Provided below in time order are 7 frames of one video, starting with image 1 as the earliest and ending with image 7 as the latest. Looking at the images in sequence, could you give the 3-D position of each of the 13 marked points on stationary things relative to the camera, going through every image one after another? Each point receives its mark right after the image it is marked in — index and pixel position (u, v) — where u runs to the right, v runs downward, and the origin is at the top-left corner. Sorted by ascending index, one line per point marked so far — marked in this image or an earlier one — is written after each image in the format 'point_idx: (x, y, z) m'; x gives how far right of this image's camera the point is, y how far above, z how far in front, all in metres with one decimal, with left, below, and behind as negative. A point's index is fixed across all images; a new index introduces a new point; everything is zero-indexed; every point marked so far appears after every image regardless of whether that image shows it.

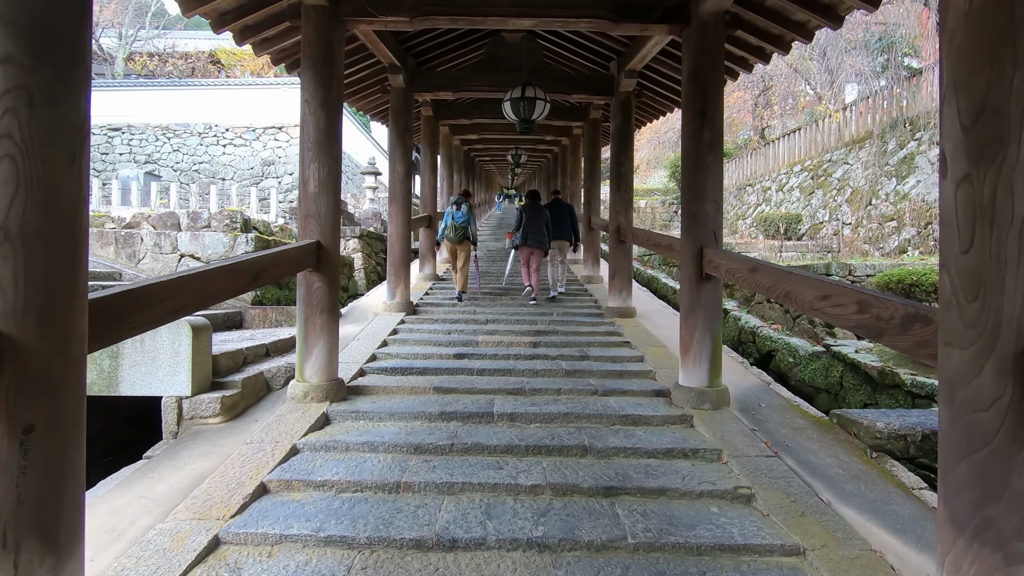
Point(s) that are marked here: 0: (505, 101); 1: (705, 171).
0: (-0.1, +1.7, +5.0) m
1: (+1.2, +0.7, +3.3) m
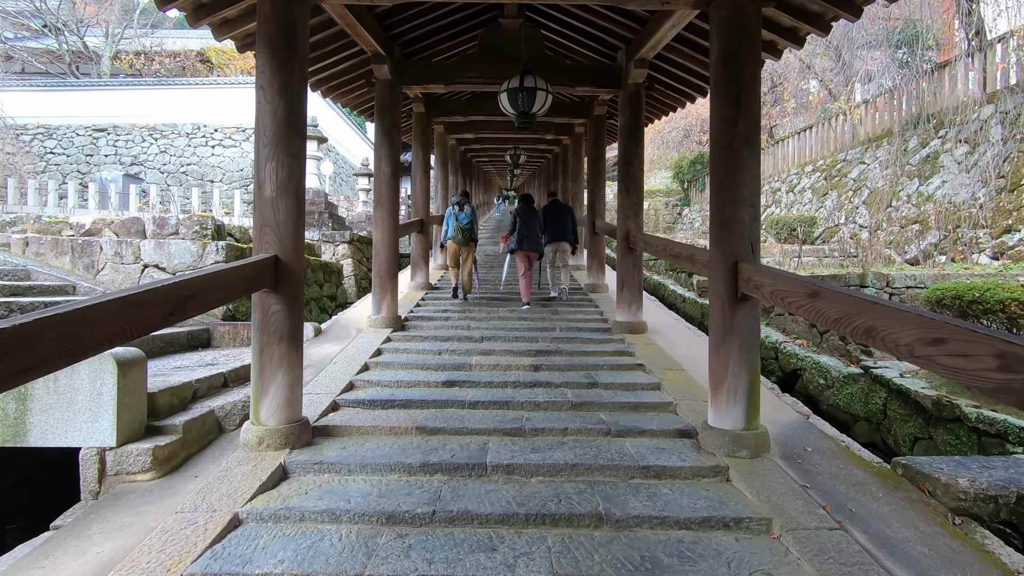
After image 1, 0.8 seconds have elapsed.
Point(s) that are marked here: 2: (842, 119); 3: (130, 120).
0: (-0.1, +1.6, +4.4) m
1: (+1.2, +0.6, +2.8) m
2: (+6.8, +3.5, +11.1) m
3: (-10.9, +4.8, +15.5) m
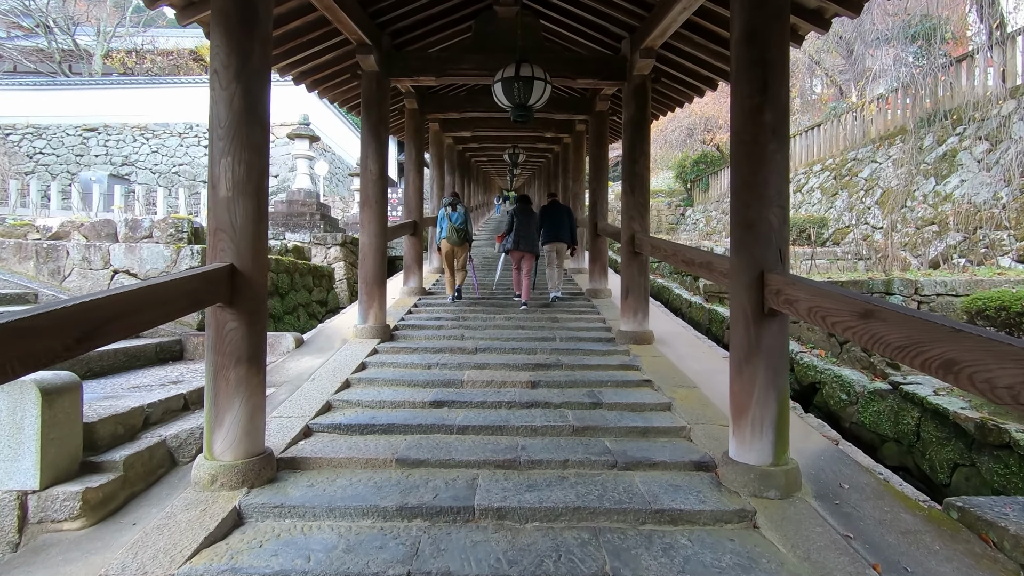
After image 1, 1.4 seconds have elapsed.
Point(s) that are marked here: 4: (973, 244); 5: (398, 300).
0: (-0.1, +1.5, +4.0) m
1: (+1.1, +0.5, +2.4) m
2: (+6.7, +3.4, +10.7) m
3: (-10.9, +4.7, +15.1) m
4: (+6.2, +0.6, +7.3) m
5: (-1.4, -0.2, +6.7) m
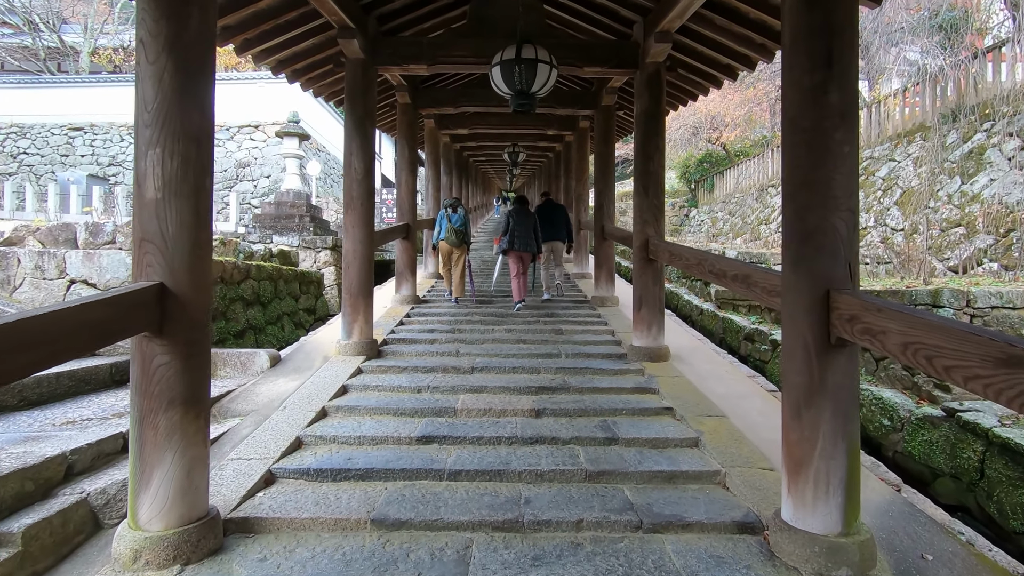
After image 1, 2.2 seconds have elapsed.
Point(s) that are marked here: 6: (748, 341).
0: (-0.1, +1.4, +3.6) m
1: (+1.1, +0.5, +1.9) m
2: (+6.7, +3.3, +10.2) m
3: (-10.9, +4.6, +14.6) m
4: (+6.2, +0.5, +6.8) m
5: (-1.4, -0.2, +6.2) m
6: (+2.7, -0.6, +6.2) m
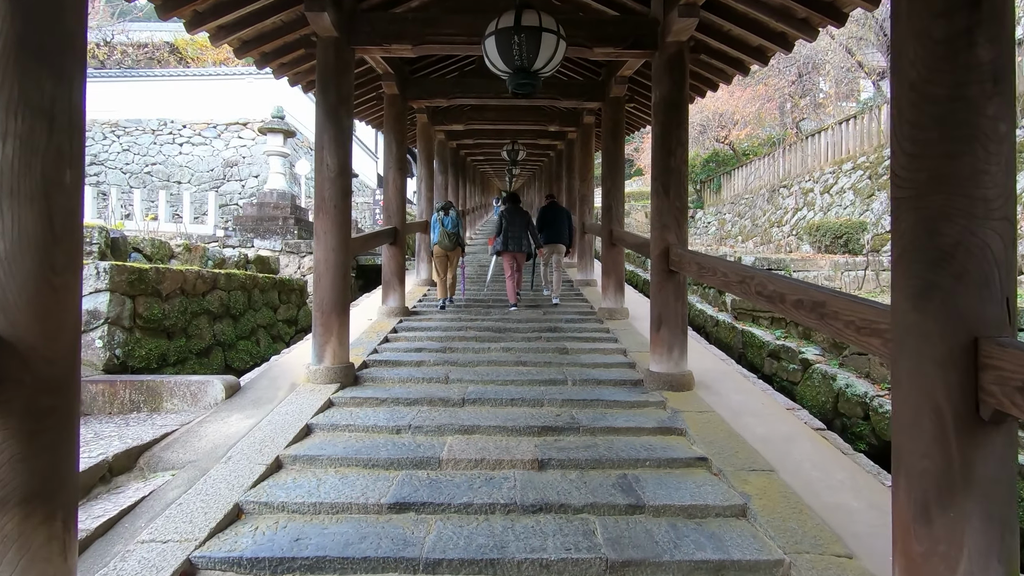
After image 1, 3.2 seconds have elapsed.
0: (-0.1, +1.3, +2.9) m
1: (+1.1, +0.4, +1.3) m
2: (+6.7, +3.2, +9.6) m
3: (-10.9, +4.5, +14.0) m
4: (+6.2, +0.4, +6.2) m
5: (-1.4, -0.4, +5.6) m
6: (+2.7, -0.7, +5.6) m
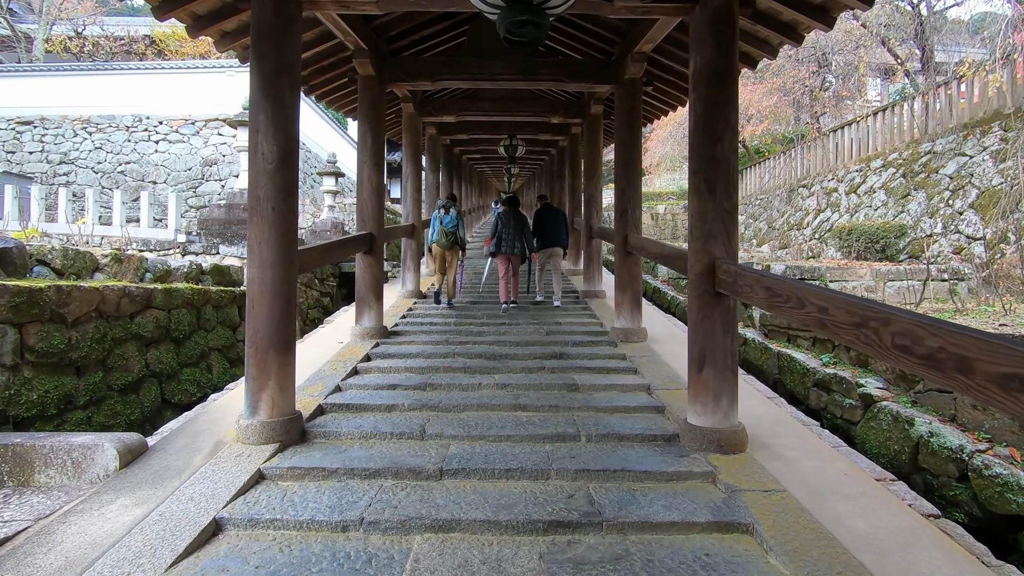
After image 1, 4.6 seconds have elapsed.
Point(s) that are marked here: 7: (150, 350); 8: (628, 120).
0: (-0.2, +1.2, +2.0) m
1: (+1.1, +0.2, +0.4) m
2: (+6.7, +3.0, +8.7) m
3: (-11.0, +4.3, +13.1) m
4: (+6.2, +0.2, +5.3) m
5: (-1.4, -0.5, +4.7) m
6: (+2.7, -0.9, +4.7) m
7: (-2.9, -0.5, +4.4) m
8: (+1.1, +1.6, +5.0) m
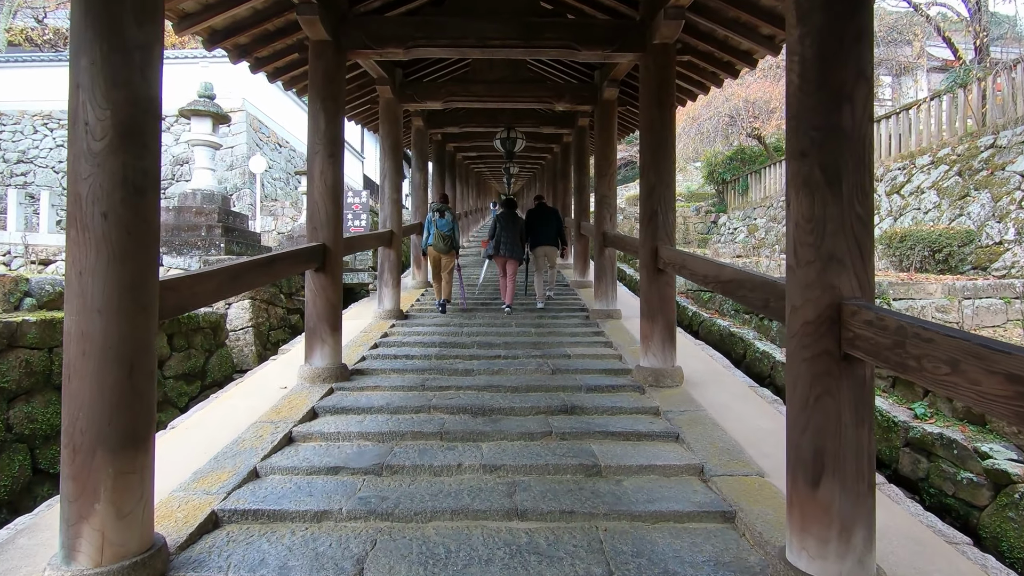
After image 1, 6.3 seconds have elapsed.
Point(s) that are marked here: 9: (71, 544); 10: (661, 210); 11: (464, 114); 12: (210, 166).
0: (-0.2, +1.0, +0.9) m
1: (+1.1, 0.0, -0.8) m
2: (+6.6, +2.8, +7.6) m
3: (-11.0, +4.1, +11.9) m
4: (+6.1, 0.0, +4.1) m
5: (-1.5, -0.7, +3.5) m
6: (+2.6, -1.1, +3.5) m
7: (-2.9, -0.7, +3.2) m
8: (+1.0, +1.4, +3.9) m
9: (-1.4, -0.8, +1.7) m
10: (+1.1, +0.5, +3.8) m
11: (-0.7, +2.5, +7.8) m
12: (-4.1, +1.7, +7.4) m
